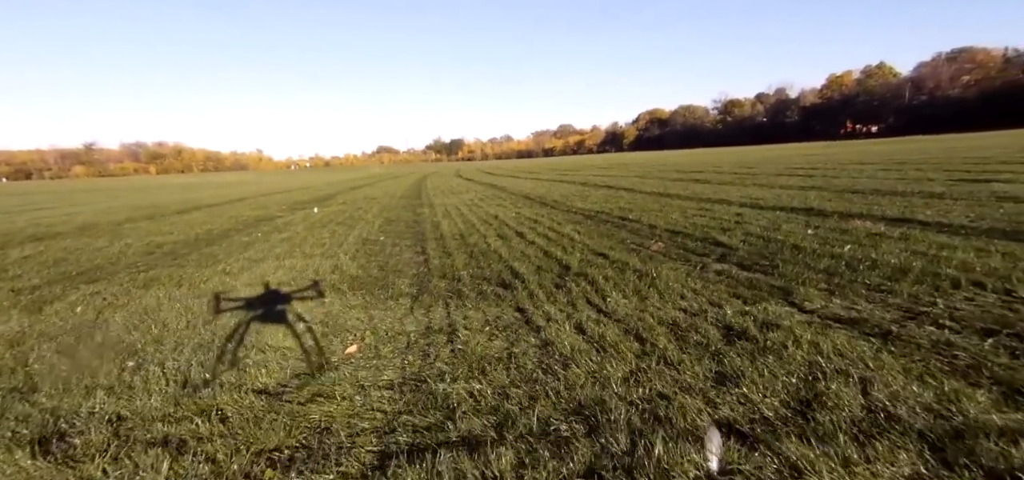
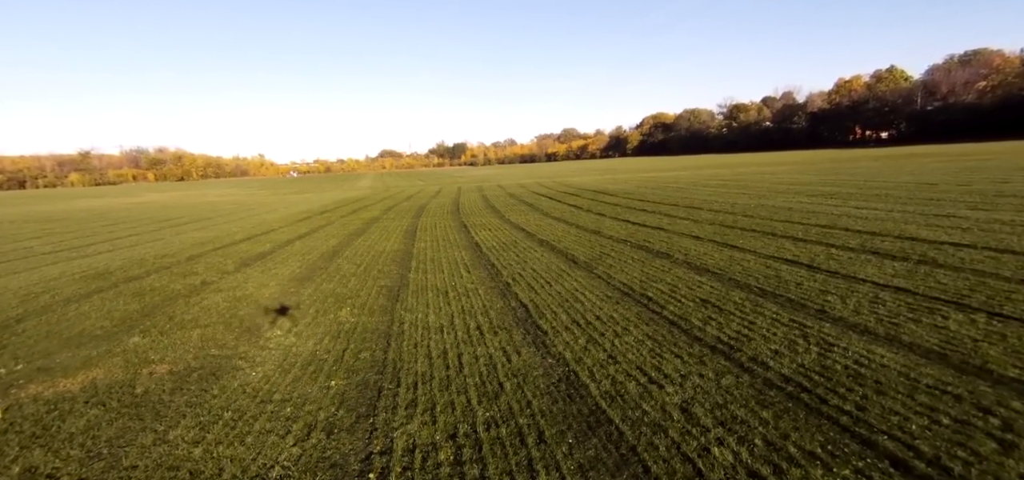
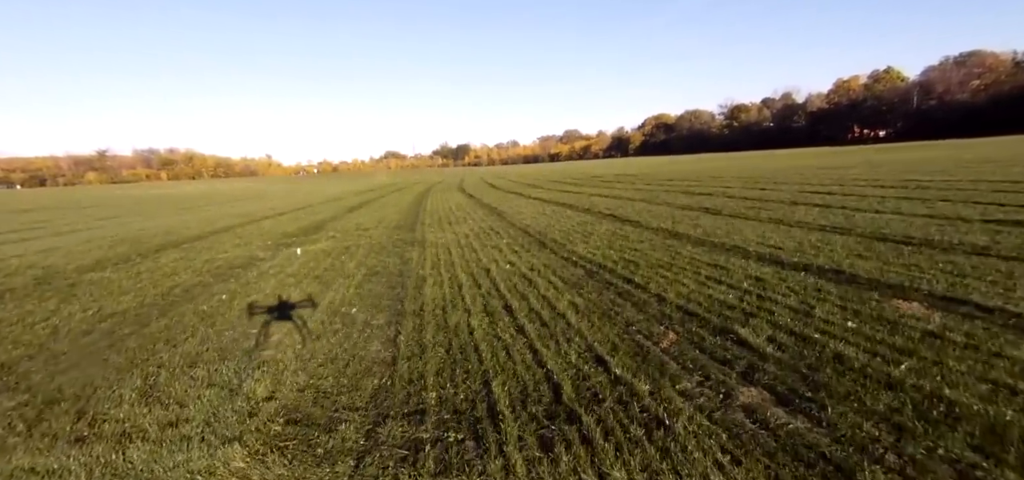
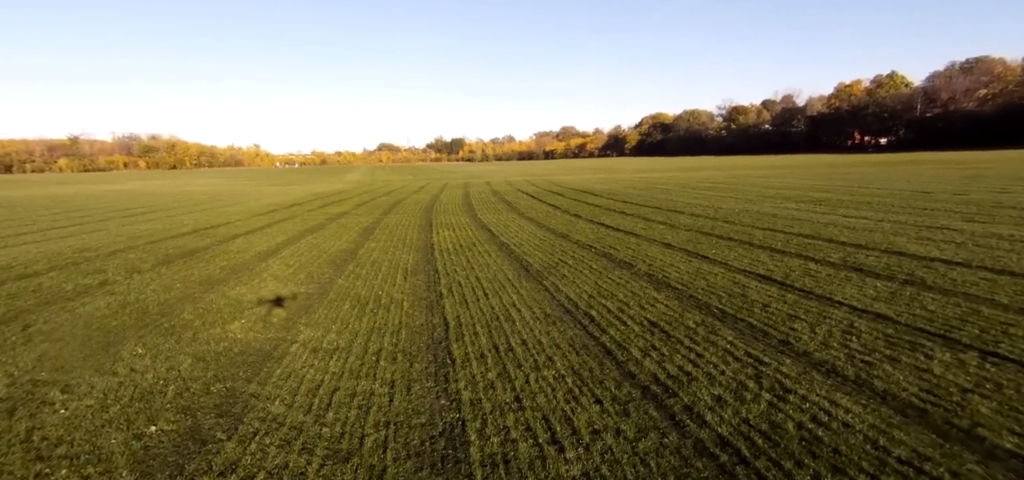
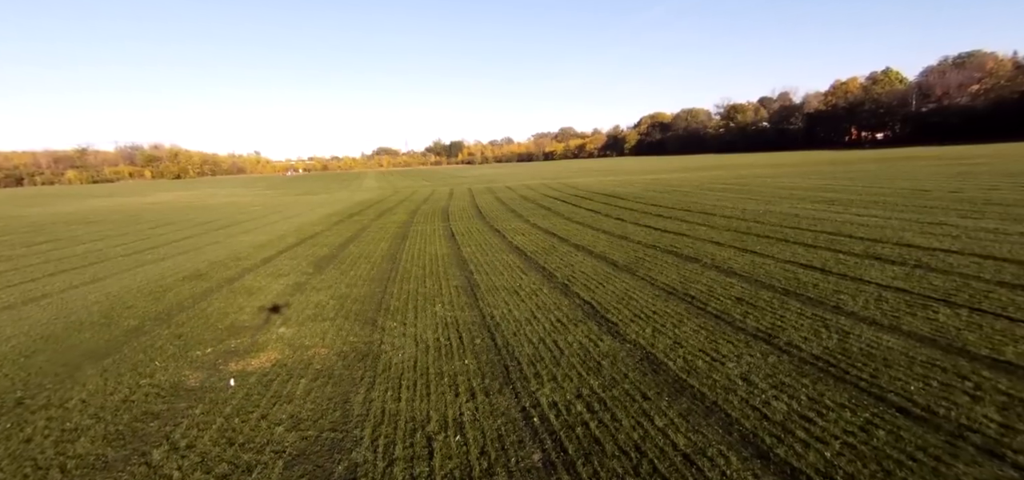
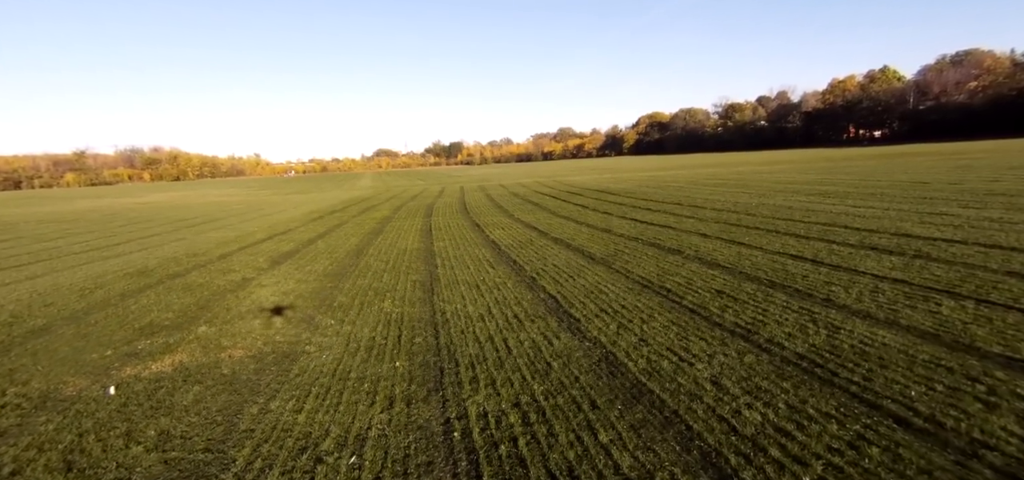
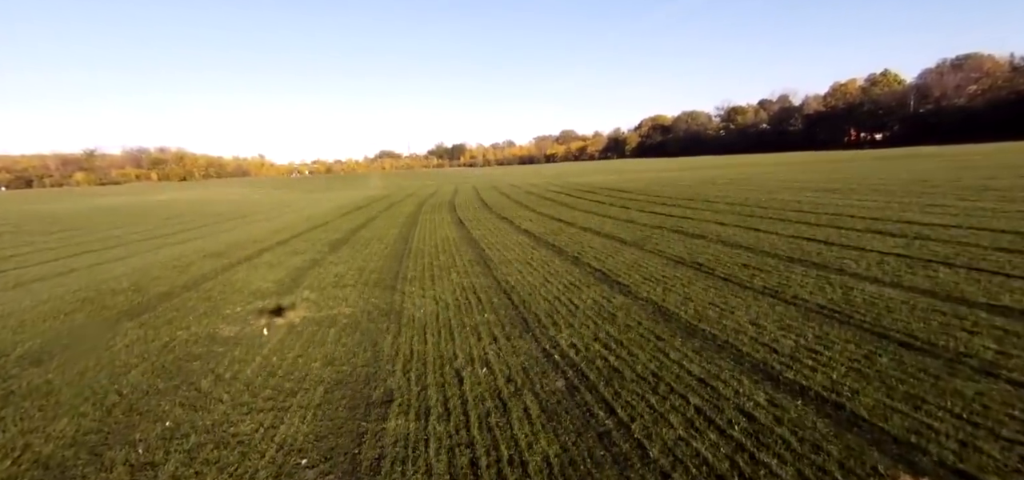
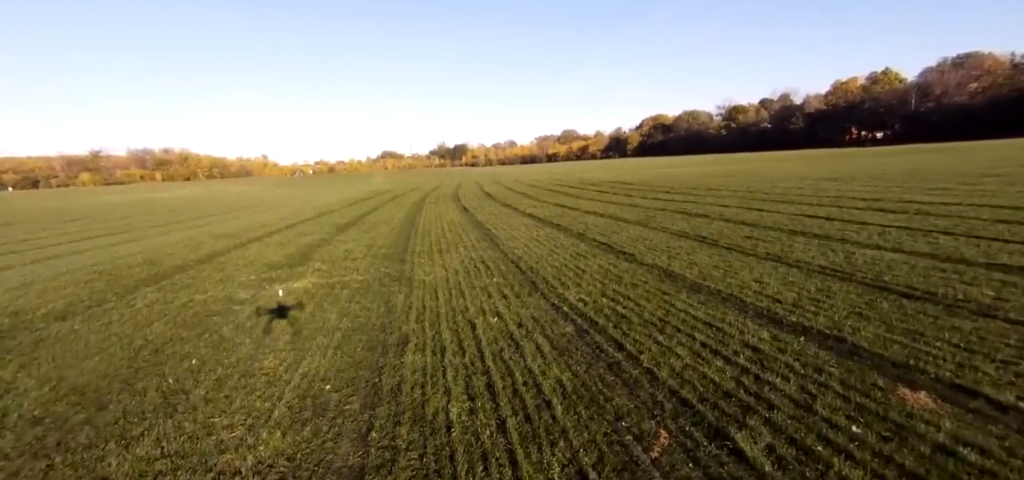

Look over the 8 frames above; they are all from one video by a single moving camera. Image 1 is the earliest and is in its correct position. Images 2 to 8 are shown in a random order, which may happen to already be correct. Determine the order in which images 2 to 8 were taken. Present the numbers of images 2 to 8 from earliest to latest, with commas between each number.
3, 8, 7, 5, 6, 2, 4
